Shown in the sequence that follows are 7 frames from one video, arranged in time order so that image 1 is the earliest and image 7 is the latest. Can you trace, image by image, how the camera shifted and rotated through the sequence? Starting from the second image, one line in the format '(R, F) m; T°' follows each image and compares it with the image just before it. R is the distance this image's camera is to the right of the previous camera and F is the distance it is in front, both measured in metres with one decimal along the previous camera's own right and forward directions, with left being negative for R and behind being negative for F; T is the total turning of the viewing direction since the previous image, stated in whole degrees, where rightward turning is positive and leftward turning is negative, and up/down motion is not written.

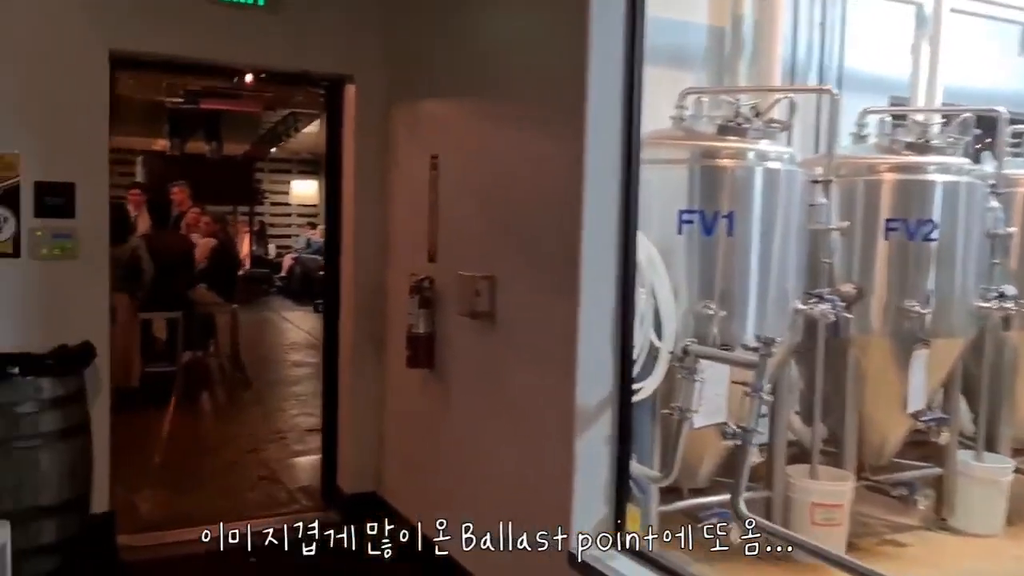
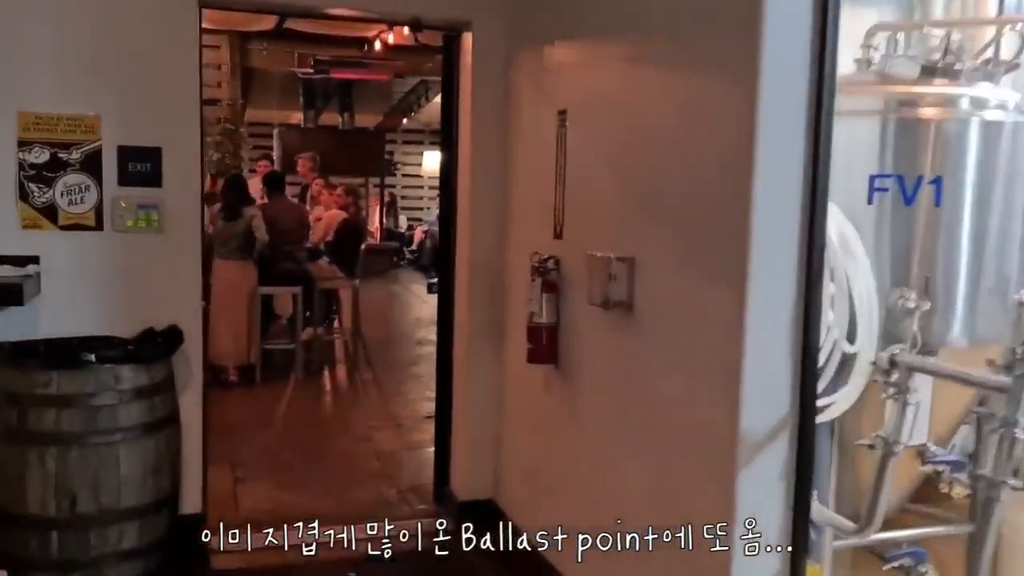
(0.0, +0.5) m; -9°
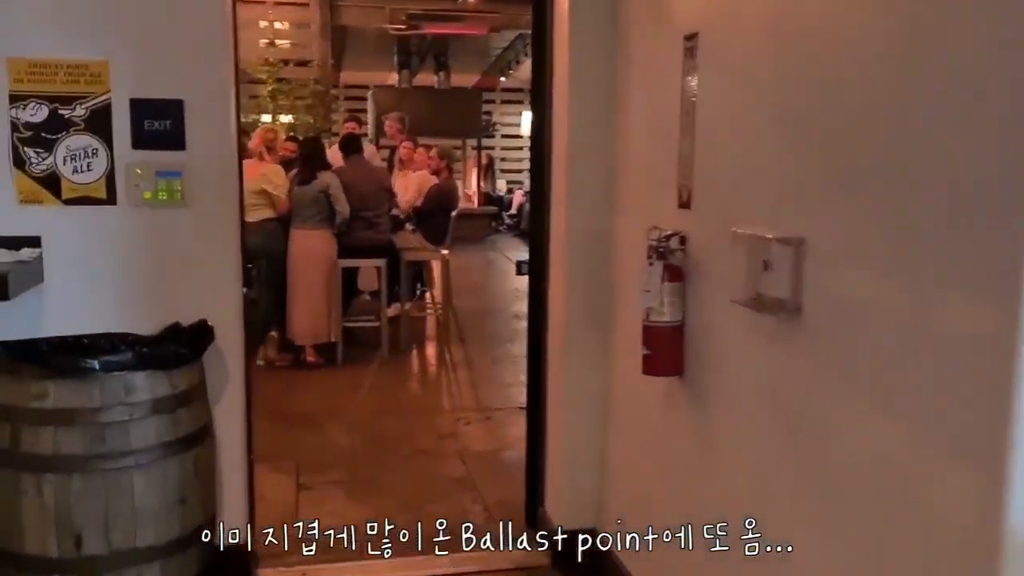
(0.0, +0.7) m; -7°
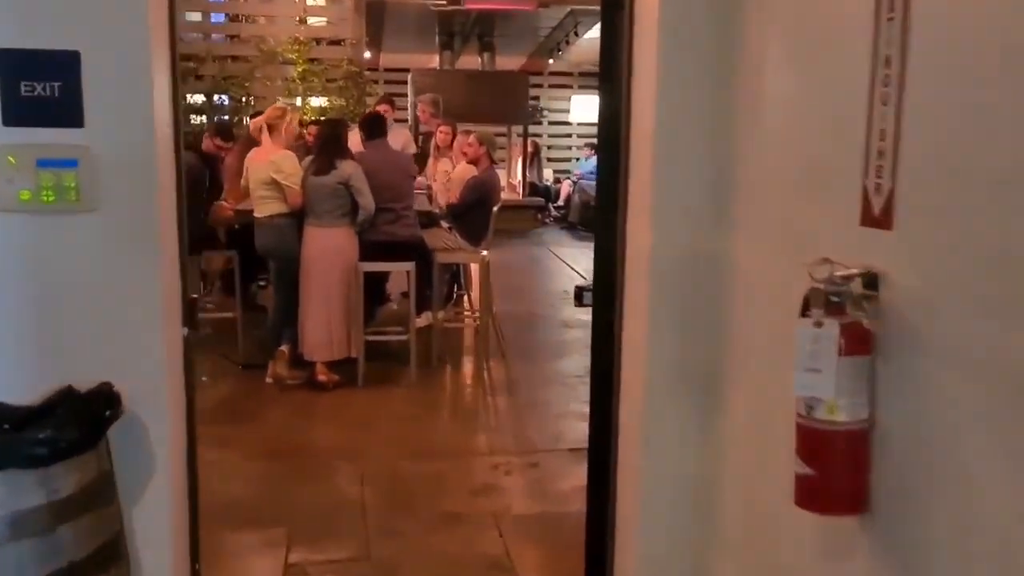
(0.0, +0.8) m; -3°
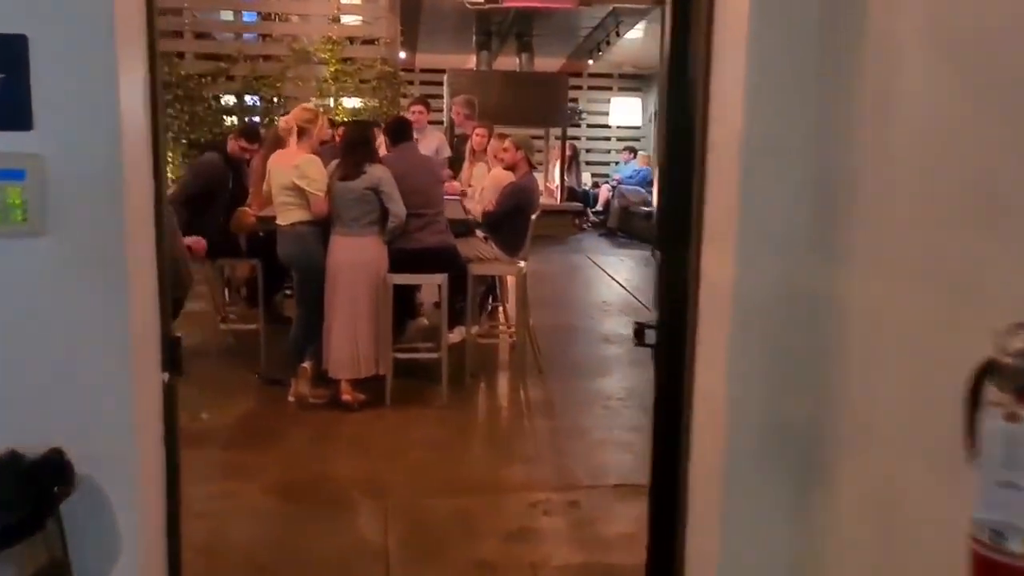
(0.0, +0.3) m; -2°
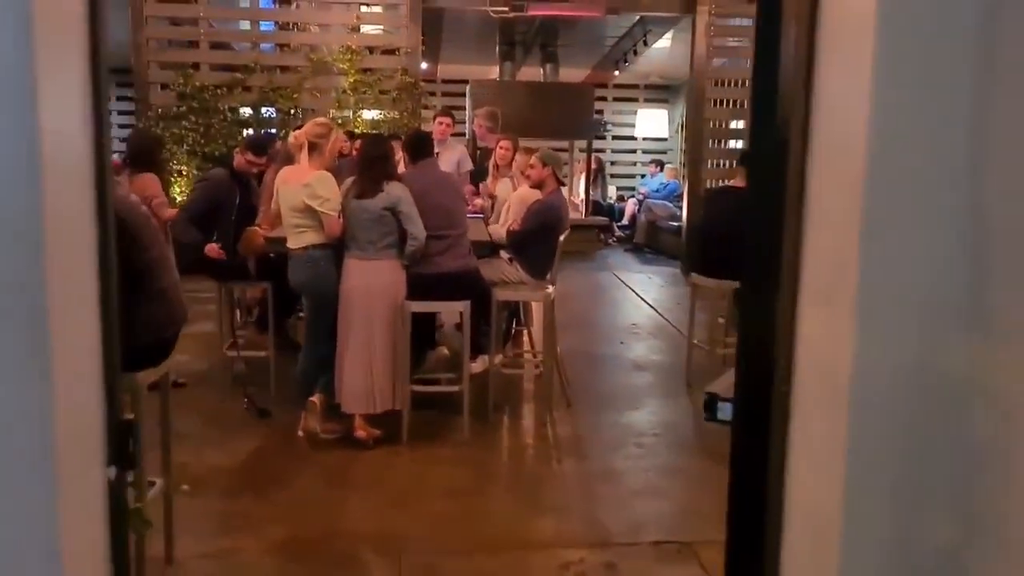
(0.0, +0.3) m; -1°
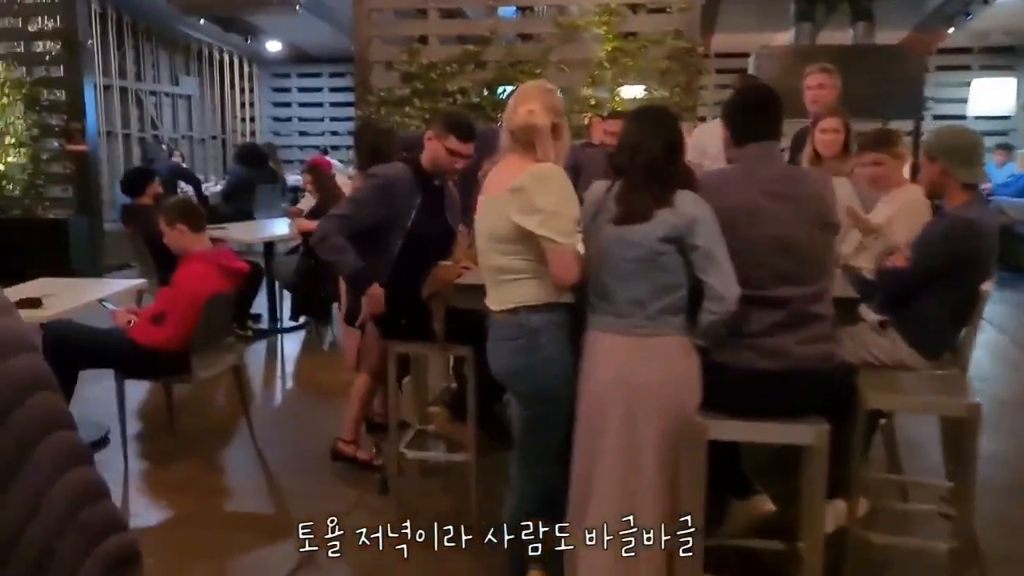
(-0.3, +1.9) m; -16°
